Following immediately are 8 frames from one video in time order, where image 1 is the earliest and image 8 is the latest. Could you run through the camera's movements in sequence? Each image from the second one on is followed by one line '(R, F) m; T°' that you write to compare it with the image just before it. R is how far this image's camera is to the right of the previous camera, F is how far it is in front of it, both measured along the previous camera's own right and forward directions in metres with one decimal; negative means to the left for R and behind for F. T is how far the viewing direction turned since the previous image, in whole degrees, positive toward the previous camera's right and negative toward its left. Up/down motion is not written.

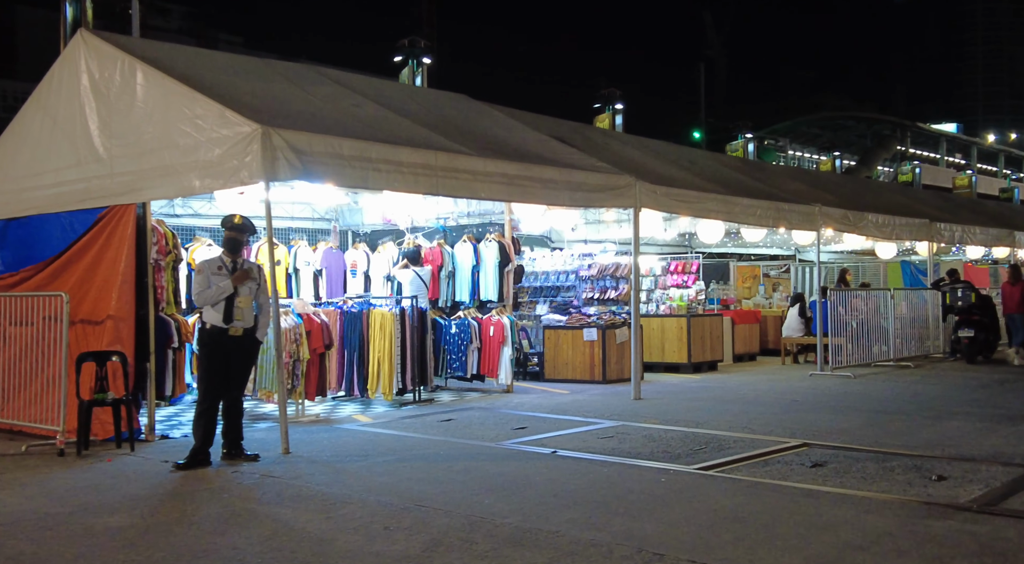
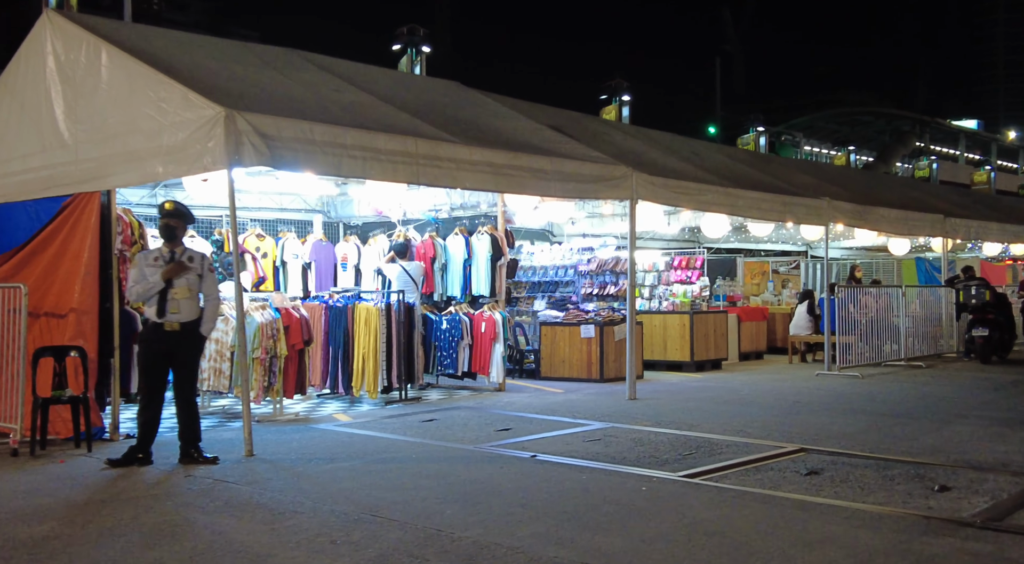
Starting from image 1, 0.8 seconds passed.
(+0.3, +0.5) m; -1°
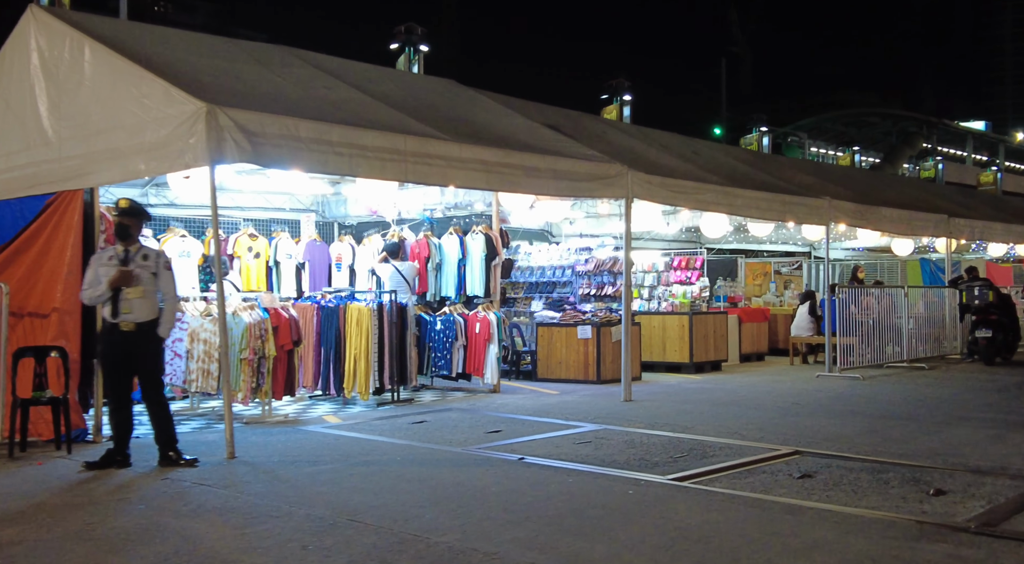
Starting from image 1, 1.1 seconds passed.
(+0.1, +0.2) m; 0°
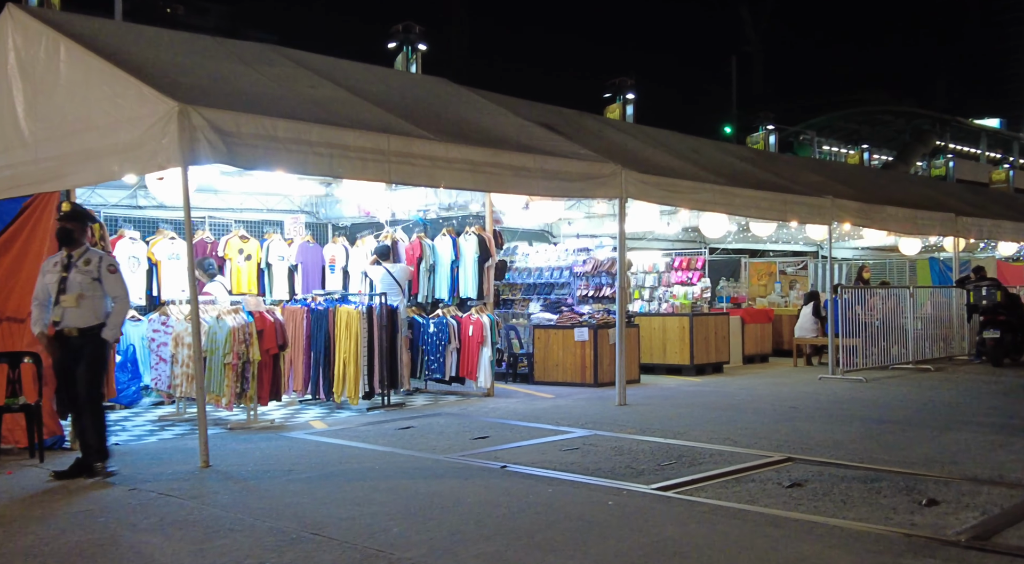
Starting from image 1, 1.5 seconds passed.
(+0.2, +0.2) m; -1°
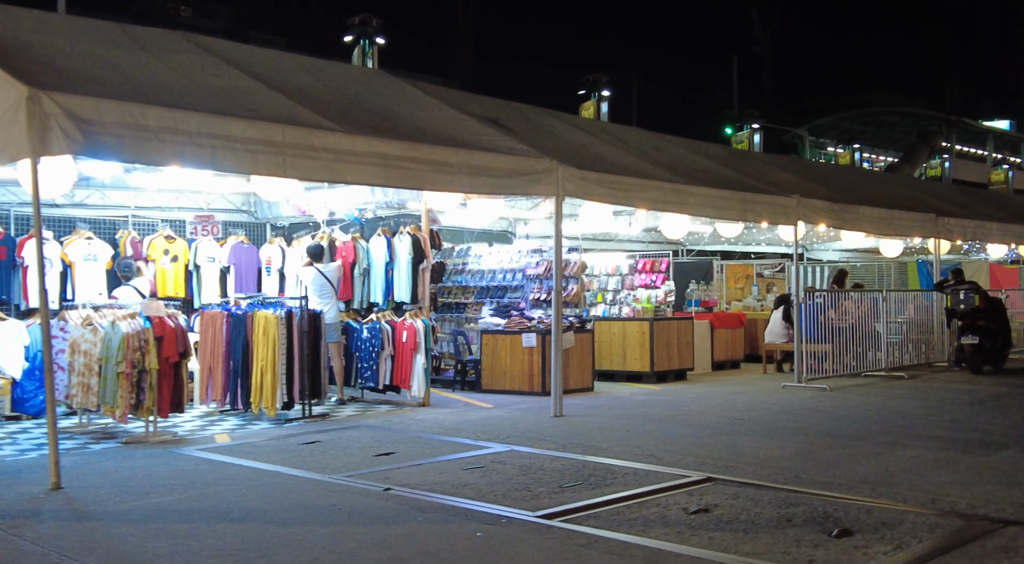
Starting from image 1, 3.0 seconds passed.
(+0.8, +0.7) m; -1°
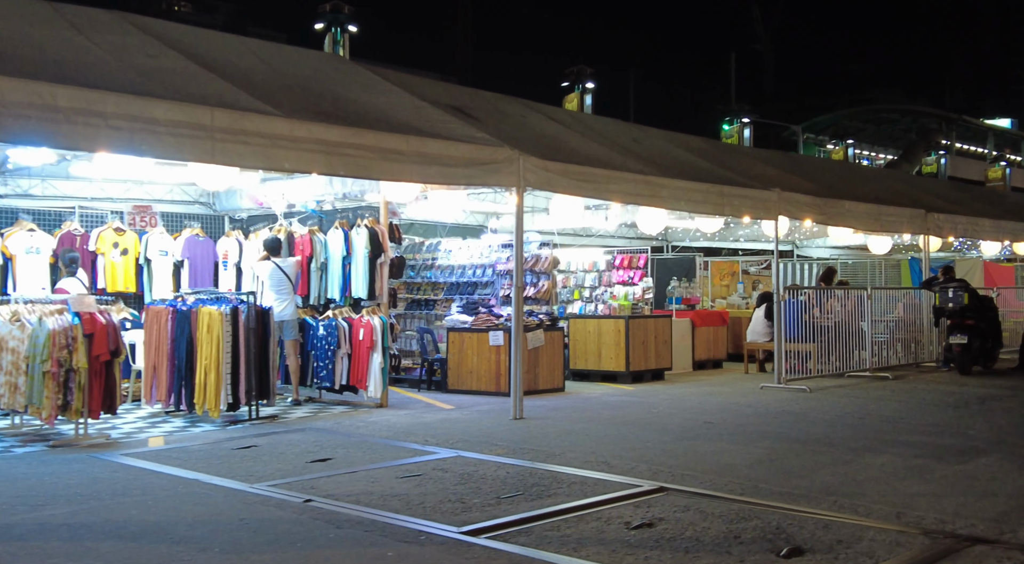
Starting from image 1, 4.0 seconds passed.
(+0.4, +0.5) m; 0°
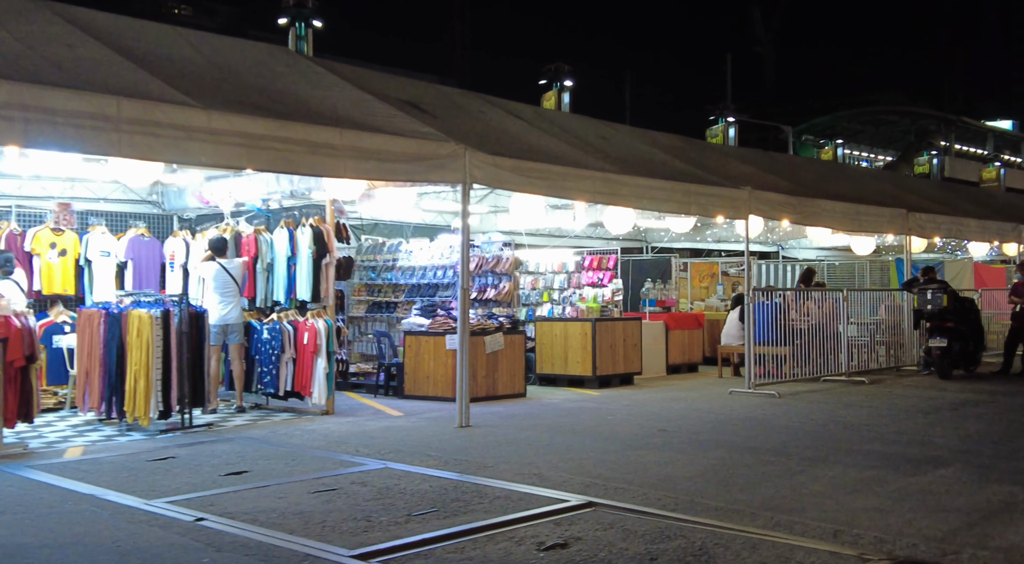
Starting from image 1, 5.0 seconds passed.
(+0.5, +0.5) m; 0°
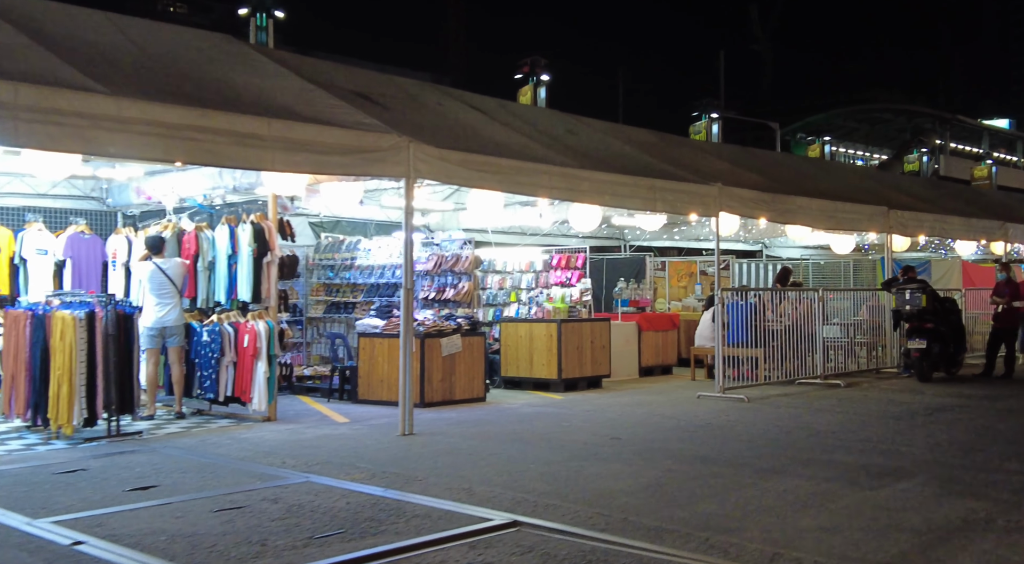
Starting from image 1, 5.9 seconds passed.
(+0.5, +0.5) m; 0°
